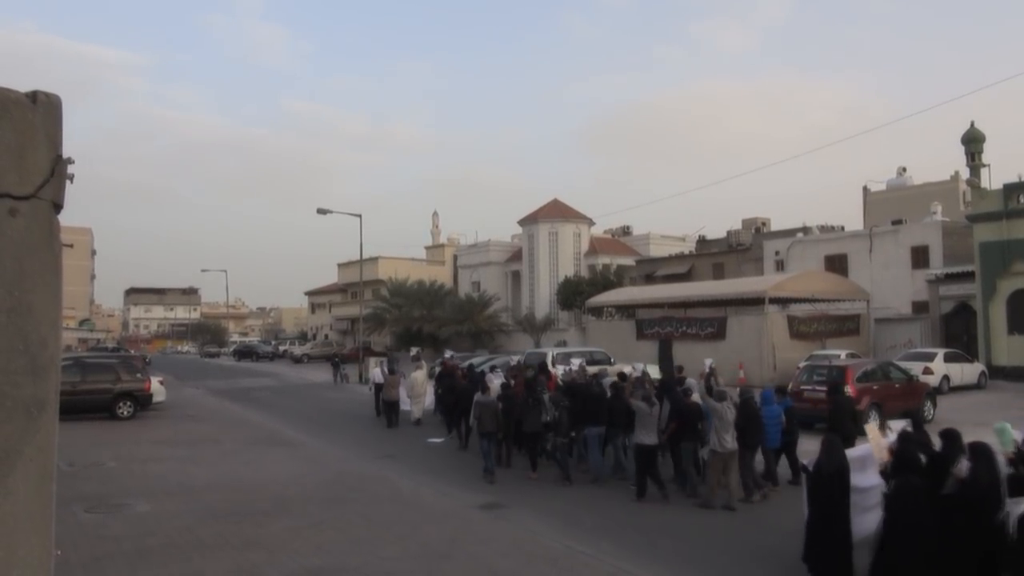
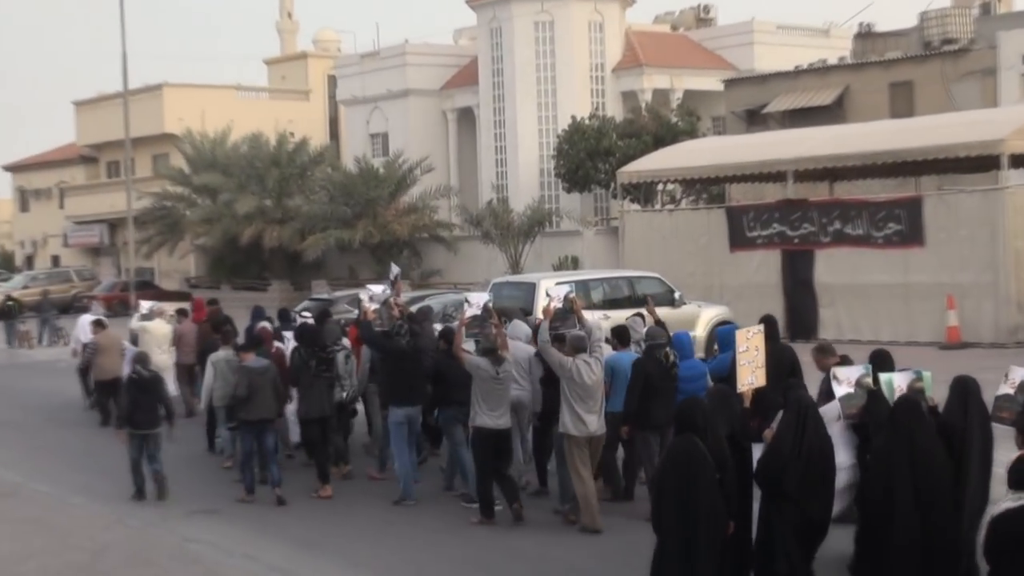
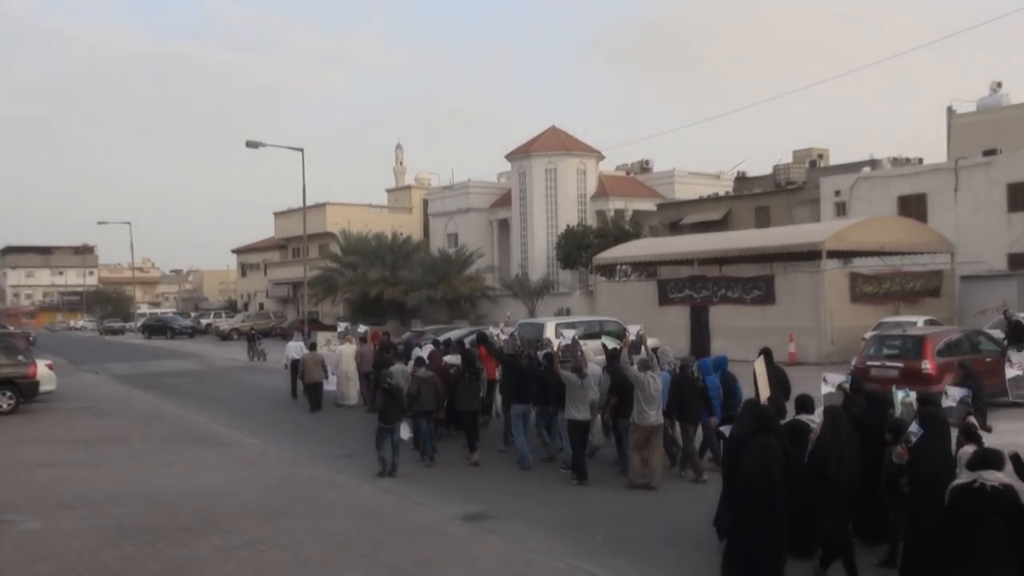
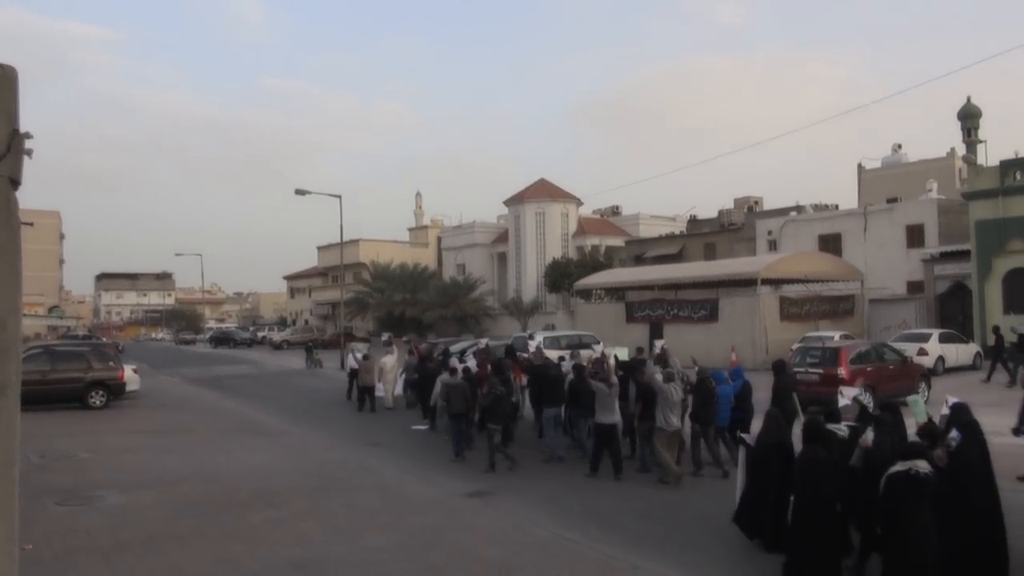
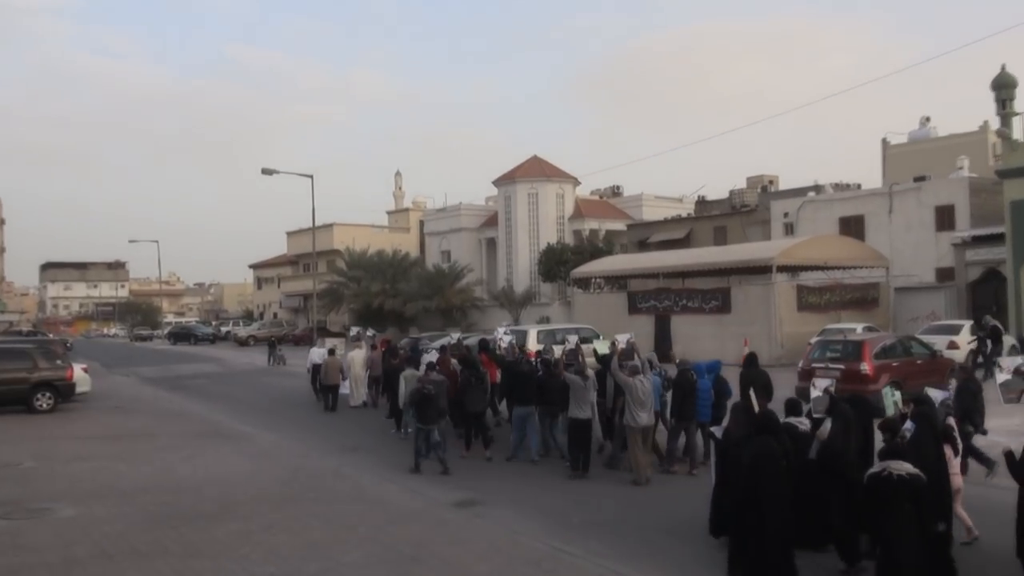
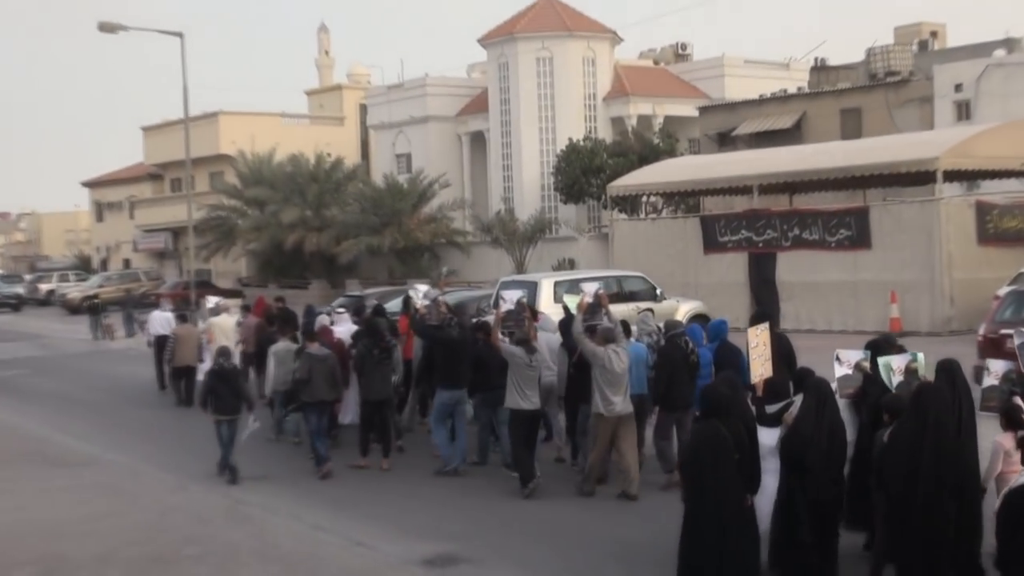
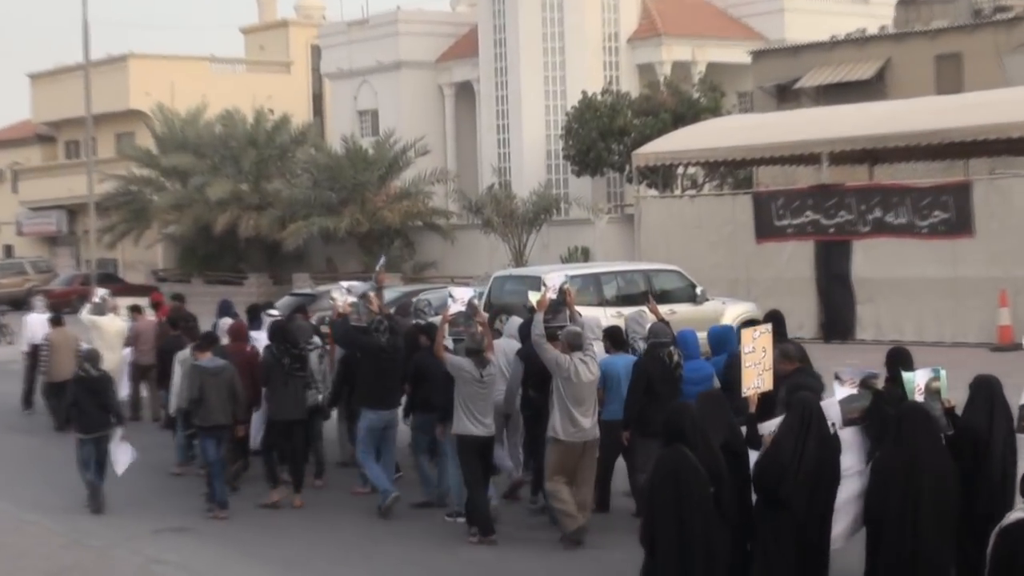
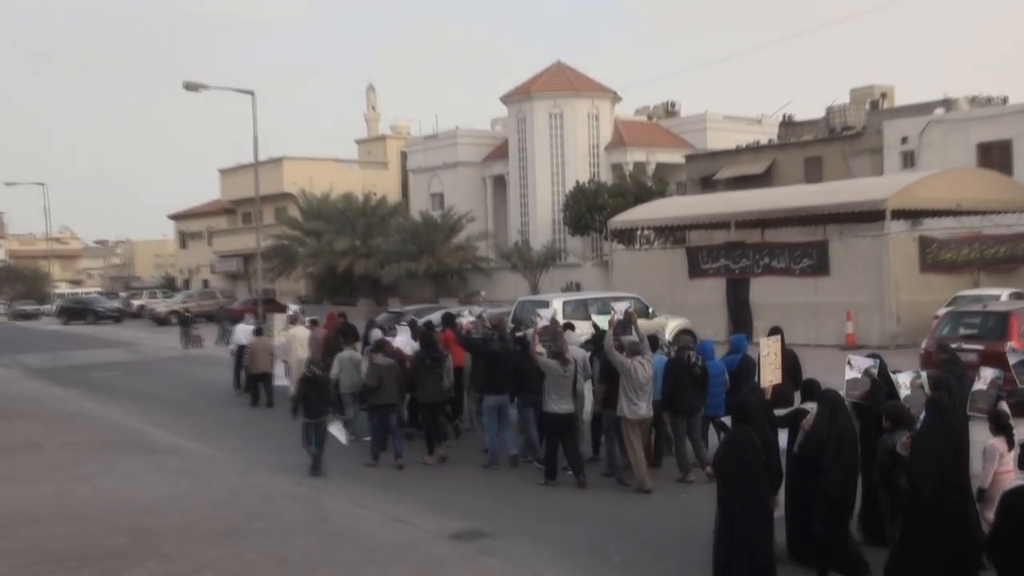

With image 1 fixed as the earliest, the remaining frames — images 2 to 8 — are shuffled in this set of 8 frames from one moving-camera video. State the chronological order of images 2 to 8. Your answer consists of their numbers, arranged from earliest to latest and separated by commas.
4, 5, 3, 8, 6, 2, 7
